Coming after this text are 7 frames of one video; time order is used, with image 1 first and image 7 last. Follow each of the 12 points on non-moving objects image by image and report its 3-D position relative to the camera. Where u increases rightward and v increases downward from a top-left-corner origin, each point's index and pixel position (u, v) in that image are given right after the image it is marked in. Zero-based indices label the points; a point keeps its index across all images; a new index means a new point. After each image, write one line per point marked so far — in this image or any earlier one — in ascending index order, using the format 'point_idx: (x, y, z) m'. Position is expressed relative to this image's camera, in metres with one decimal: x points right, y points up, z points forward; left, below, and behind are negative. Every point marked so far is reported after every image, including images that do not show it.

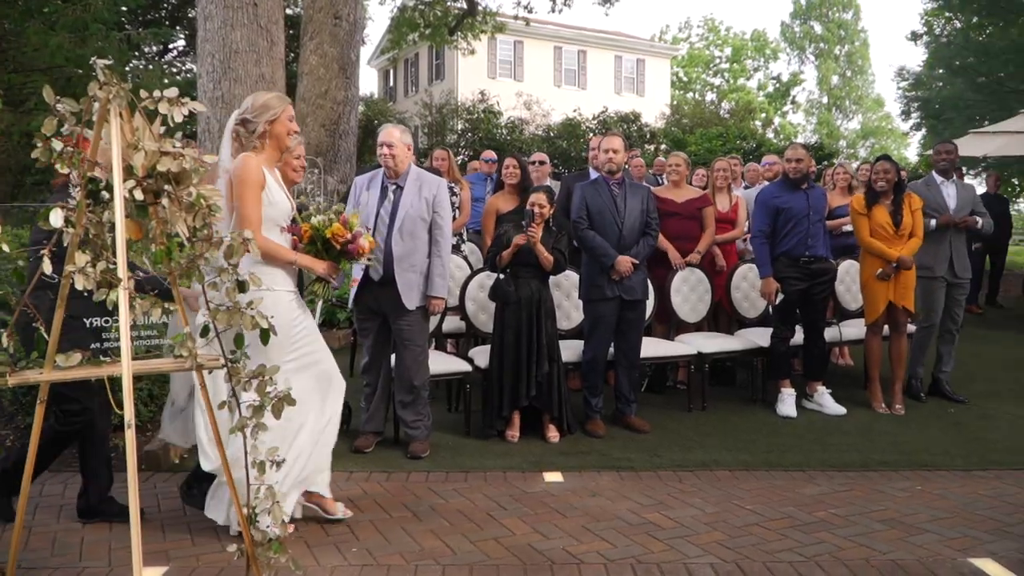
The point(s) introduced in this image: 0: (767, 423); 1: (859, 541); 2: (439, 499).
0: (+2.1, -1.1, +7.2) m
1: (+1.8, -1.3, +4.5) m
2: (-0.5, -1.3, +5.3) m
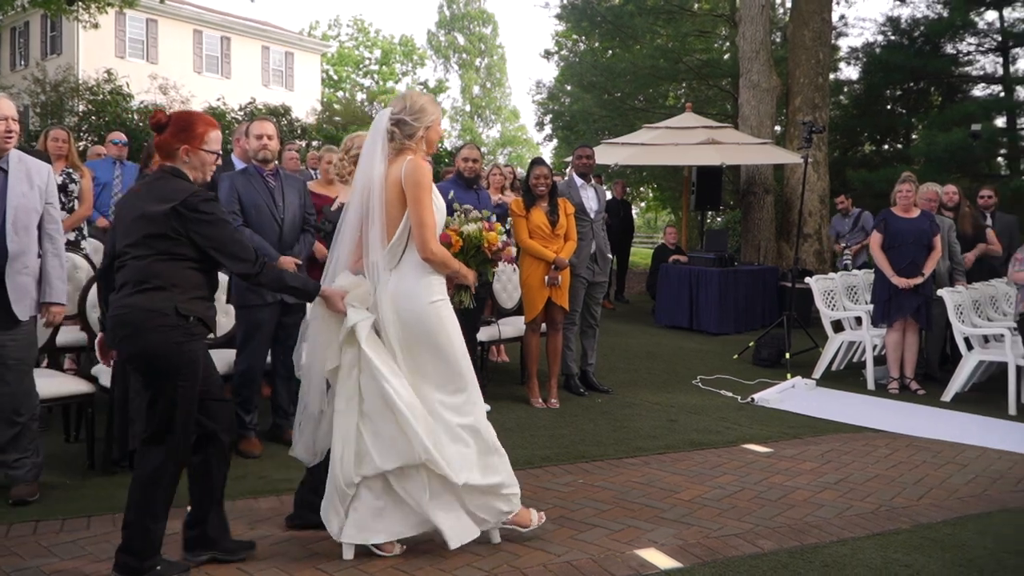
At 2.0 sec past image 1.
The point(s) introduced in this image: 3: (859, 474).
0: (-0.7, -1.1, +6.9) m
1: (+0.1, -1.3, +4.4) m
2: (-2.3, -1.3, +4.2) m
3: (+2.3, -1.2, +5.5) m
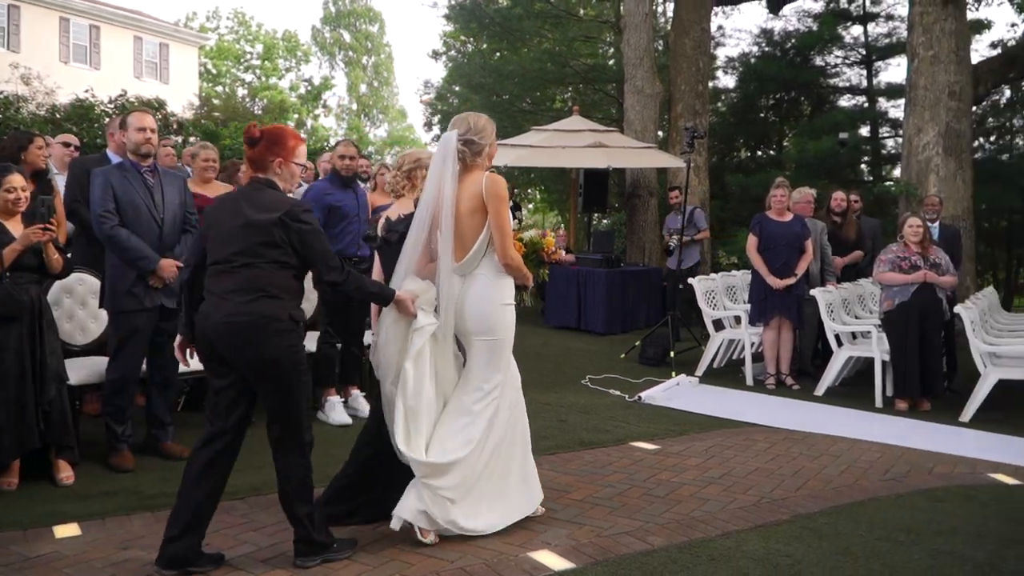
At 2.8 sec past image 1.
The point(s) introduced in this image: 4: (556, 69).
0: (-1.5, -1.1, +6.7) m
1: (-0.4, -1.3, +4.3) m
2: (-2.8, -1.4, +3.8) m
3: (+1.5, -1.2, +5.7) m
4: (+0.9, +4.6, +17.7) m
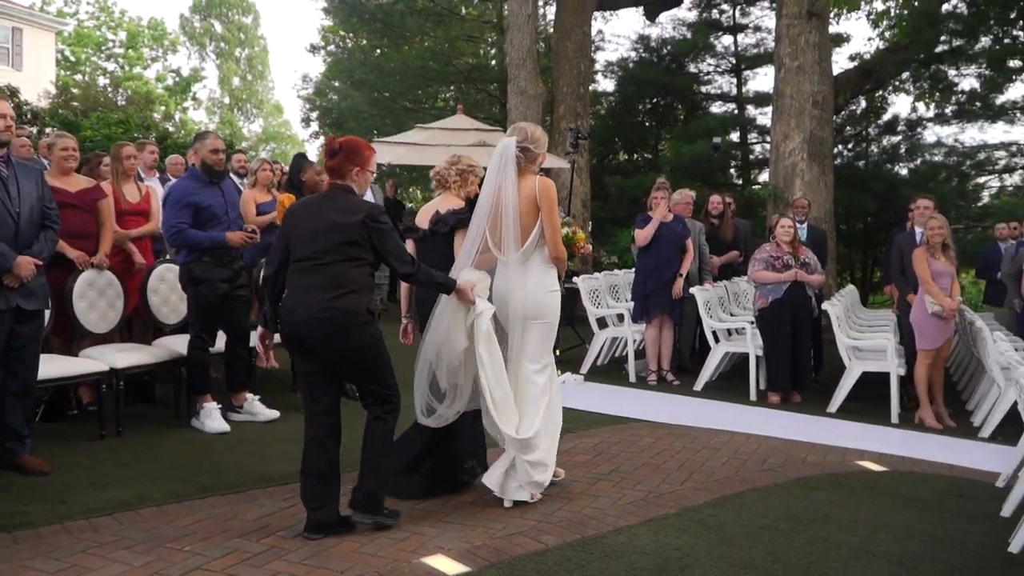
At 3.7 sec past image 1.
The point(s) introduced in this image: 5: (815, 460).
0: (-2.4, -1.1, +6.4) m
1: (-1.0, -1.3, +4.1) m
2: (-3.2, -1.4, +3.3) m
3: (+0.8, -1.2, +5.8) m
4: (-1.6, +4.6, +17.6) m
5: (+2.2, -1.2, +6.1) m
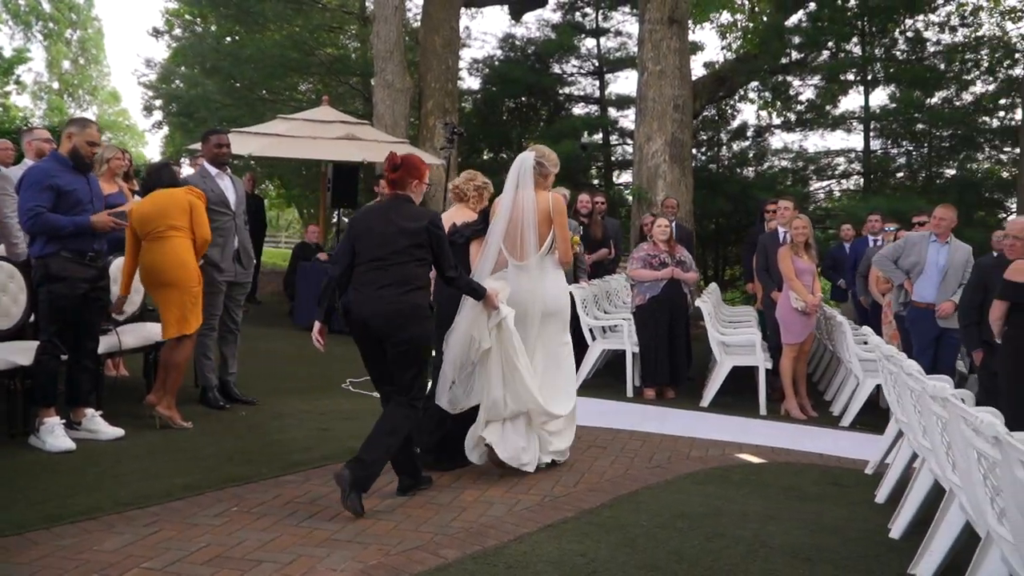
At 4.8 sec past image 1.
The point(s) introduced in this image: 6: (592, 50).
0: (-3.2, -1.1, +5.7) m
1: (-1.4, -1.3, +3.7) m
2: (-3.5, -1.4, +2.5) m
3: (0.0, -1.2, +5.6) m
4: (-4.3, +4.6, +16.9) m
5: (+1.4, -1.2, +6.2) m
6: (+1.7, +5.2, +18.5) m
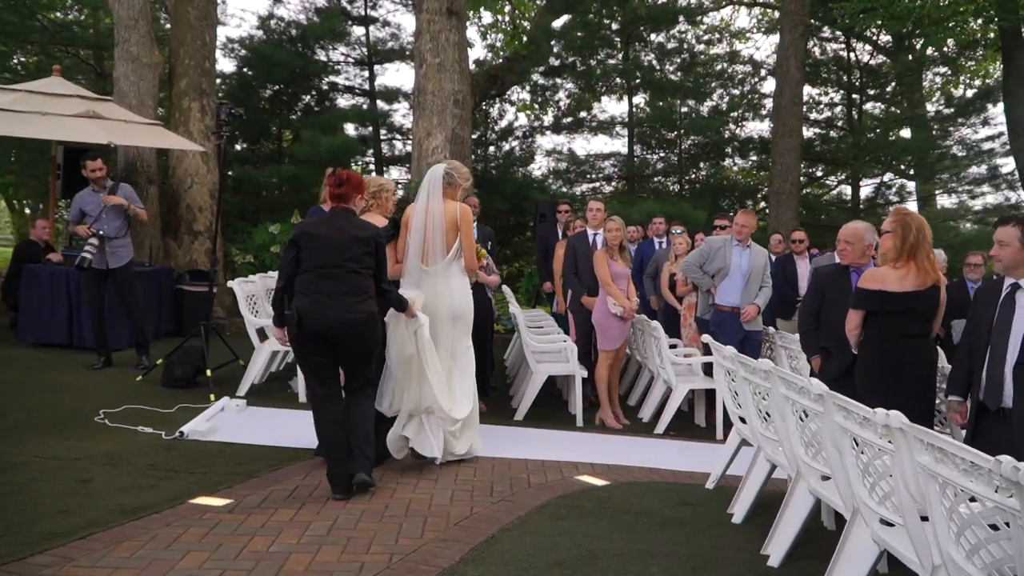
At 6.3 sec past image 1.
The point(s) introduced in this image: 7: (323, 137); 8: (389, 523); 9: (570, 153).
0: (-4.0, -1.2, +3.8) m
1: (-1.8, -1.4, +2.4) m
2: (-3.4, -1.5, +0.7) m
3: (-0.9, -1.3, +4.7) m
4: (-8.4, +4.5, +14.2) m
5: (+0.2, -1.3, +5.6) m
6: (-3.1, +5.1, +17.4) m
7: (-3.5, +2.8, +15.5) m
8: (-0.7, -1.3, +4.6) m
9: (+1.3, +3.1, +19.1) m
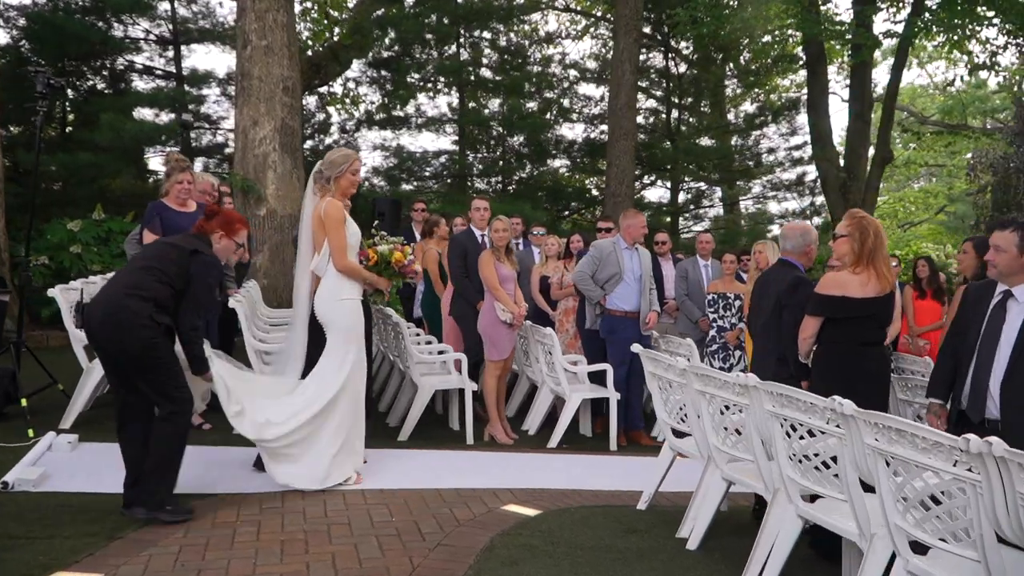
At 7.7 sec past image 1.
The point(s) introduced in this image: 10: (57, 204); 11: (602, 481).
0: (-3.9, -1.3, +2.1) m
1: (-1.4, -1.5, +1.4) m
2: (-2.6, -1.5, -0.7) m
3: (-1.1, -1.3, +3.8) m
4: (-10.7, +4.4, +11.2) m
5: (-0.3, -1.3, +4.9) m
6: (-6.4, +5.0, +15.6) m
7: (-6.3, +2.7, +13.6) m
8: (-0.8, -1.3, +3.7) m
9: (-2.5, +3.0, +18.3) m
10: (-7.6, +1.4, +14.1) m
11: (+0.6, -1.3, +5.9) m
